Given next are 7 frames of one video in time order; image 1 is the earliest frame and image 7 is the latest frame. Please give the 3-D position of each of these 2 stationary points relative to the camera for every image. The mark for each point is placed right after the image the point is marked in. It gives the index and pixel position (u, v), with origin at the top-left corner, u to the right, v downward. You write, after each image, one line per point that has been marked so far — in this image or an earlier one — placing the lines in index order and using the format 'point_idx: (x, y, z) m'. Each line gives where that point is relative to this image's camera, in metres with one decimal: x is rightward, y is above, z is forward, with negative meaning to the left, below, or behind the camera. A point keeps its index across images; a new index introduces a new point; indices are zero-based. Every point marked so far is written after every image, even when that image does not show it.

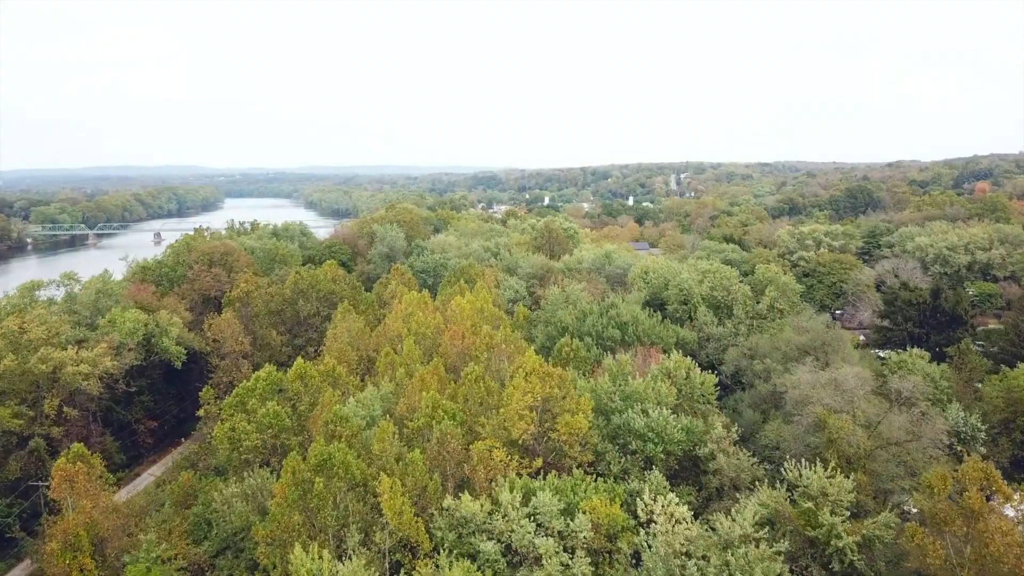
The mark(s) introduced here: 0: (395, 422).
0: (-1.7, -2.0, +11.8) m
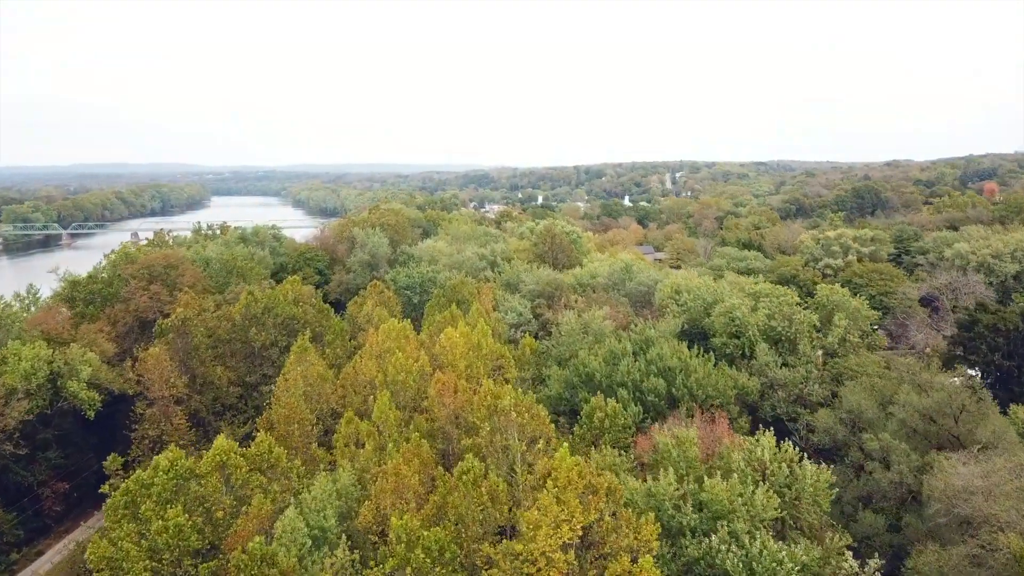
0: (-1.6, -2.5, +8.1) m
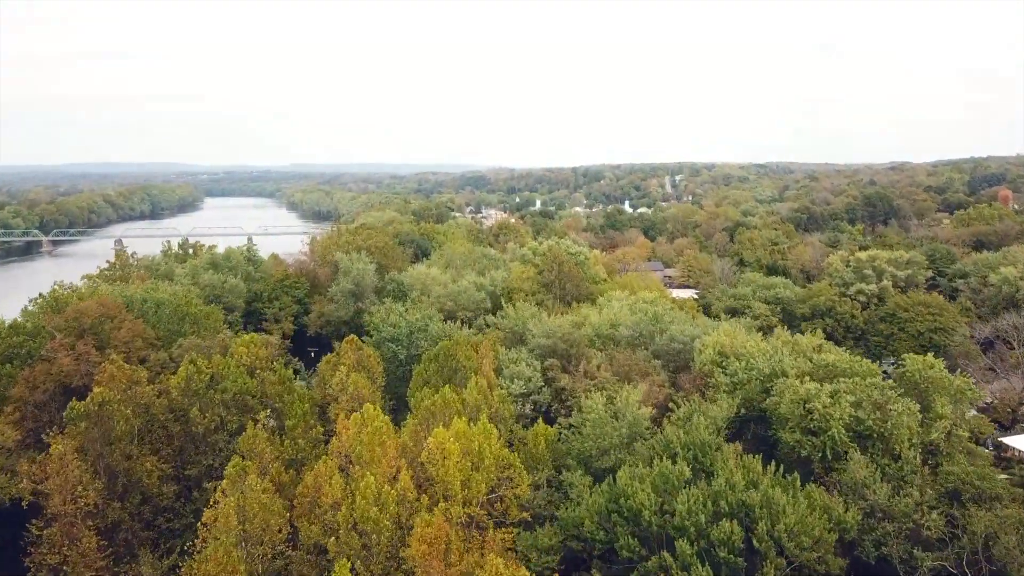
0: (-1.4, -3.6, +4.9) m
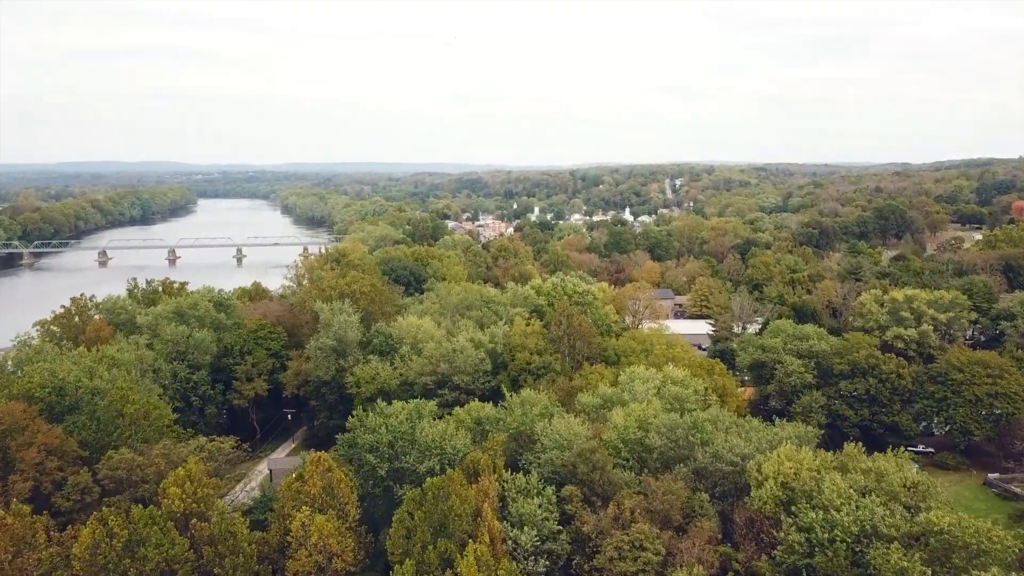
0: (-1.2, -5.2, +1.9) m
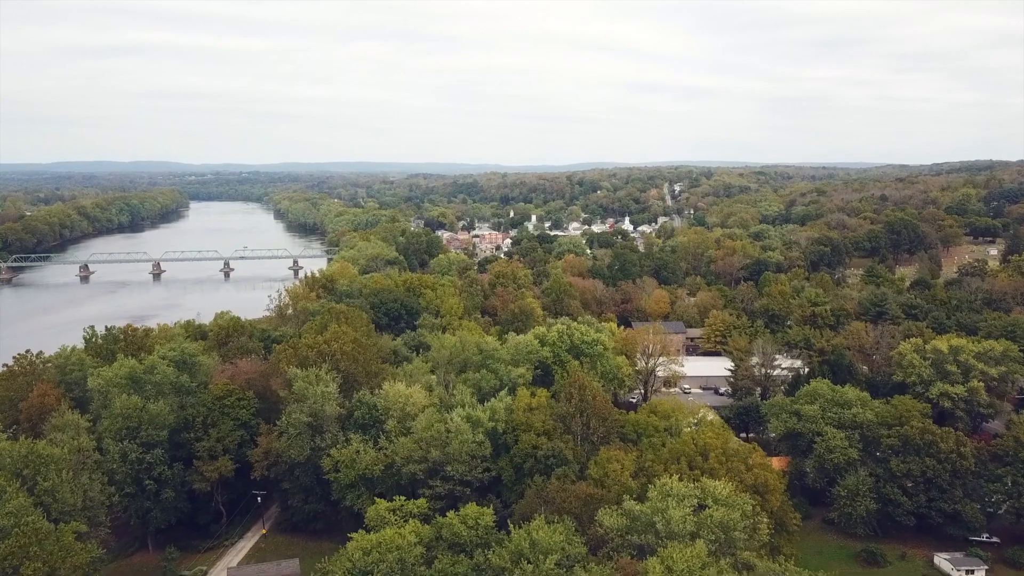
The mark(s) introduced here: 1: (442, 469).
0: (-1.1, -6.9, -1.1) m
1: (-1.6, -4.1, +18.3) m
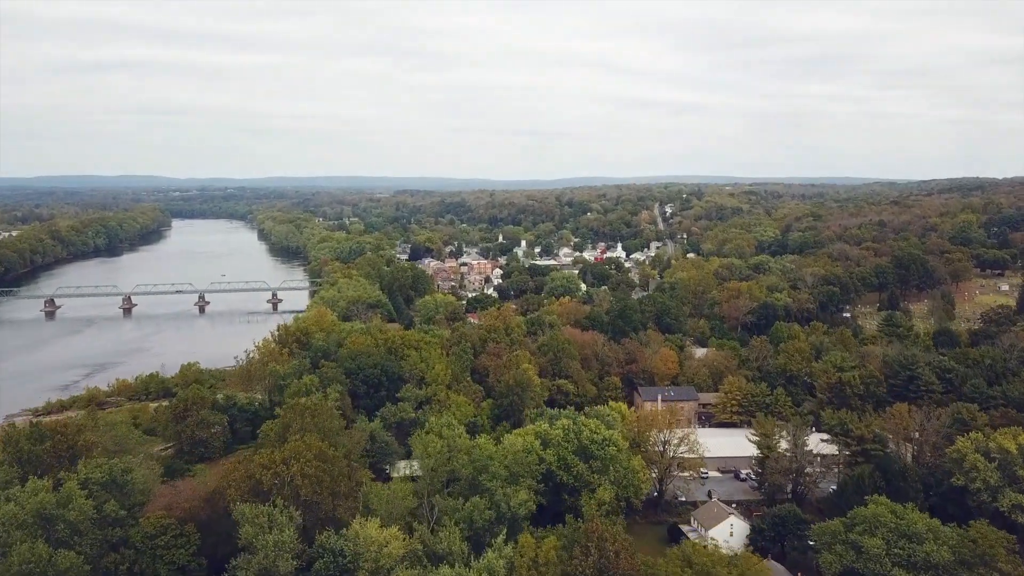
0: (-0.7, -9.0, -5.2) m
1: (-1.6, -6.6, +14.3) m
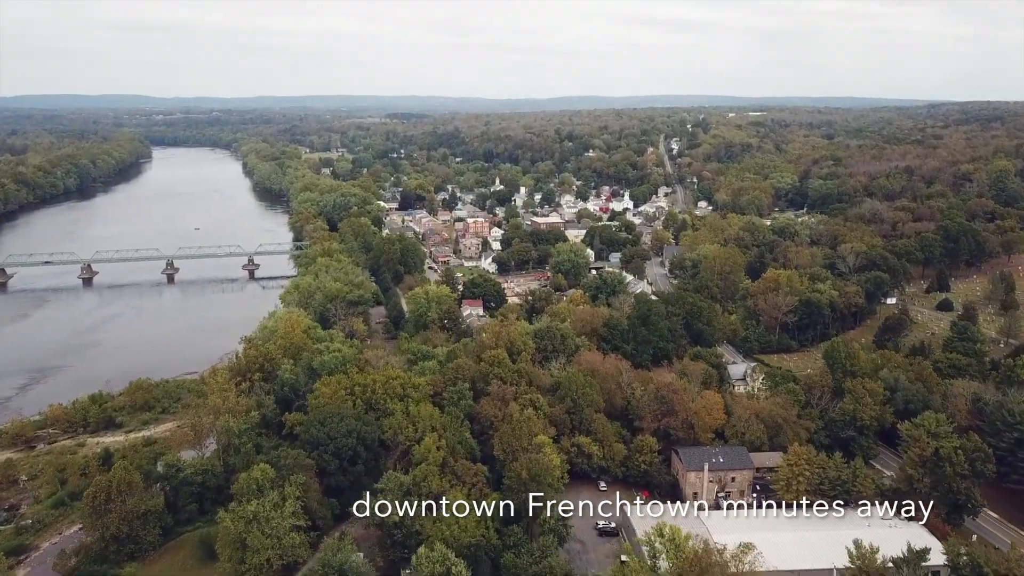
0: (0.0, -14.5, -11.6) m
1: (-1.0, -10.2, +7.5) m
